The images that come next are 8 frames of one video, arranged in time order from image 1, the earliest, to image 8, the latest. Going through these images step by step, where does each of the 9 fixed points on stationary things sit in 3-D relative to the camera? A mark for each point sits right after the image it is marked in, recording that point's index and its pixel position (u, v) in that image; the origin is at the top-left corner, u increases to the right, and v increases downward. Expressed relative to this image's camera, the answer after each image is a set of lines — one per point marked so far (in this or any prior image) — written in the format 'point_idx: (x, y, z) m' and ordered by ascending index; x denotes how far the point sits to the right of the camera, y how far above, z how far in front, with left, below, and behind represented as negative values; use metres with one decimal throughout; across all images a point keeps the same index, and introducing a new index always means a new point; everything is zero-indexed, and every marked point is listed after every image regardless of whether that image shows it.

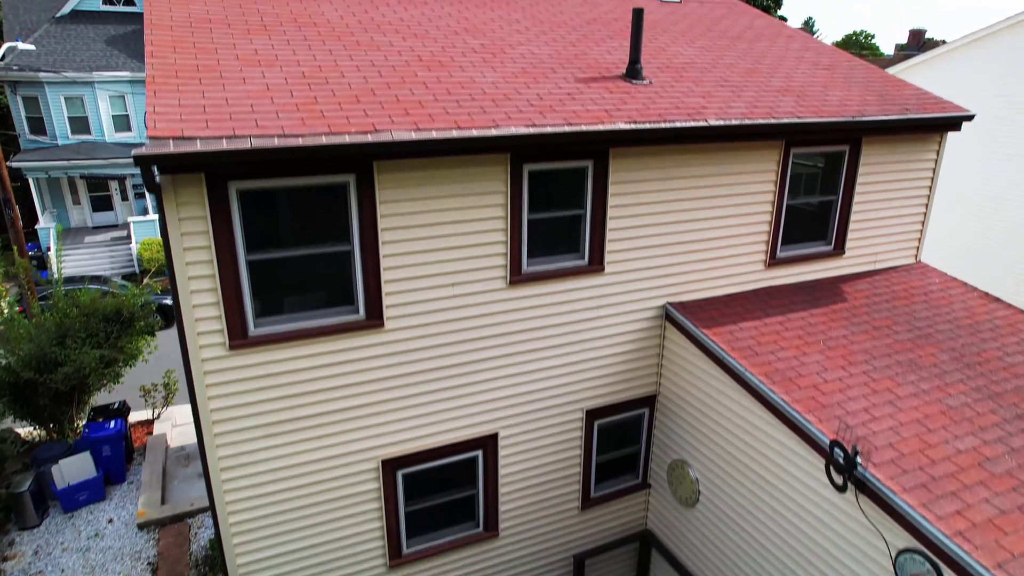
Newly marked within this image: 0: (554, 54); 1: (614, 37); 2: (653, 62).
0: (+0.4, +2.4, +7.0) m
1: (+1.2, +2.9, +7.9) m
2: (+1.5, +2.4, +7.2) m
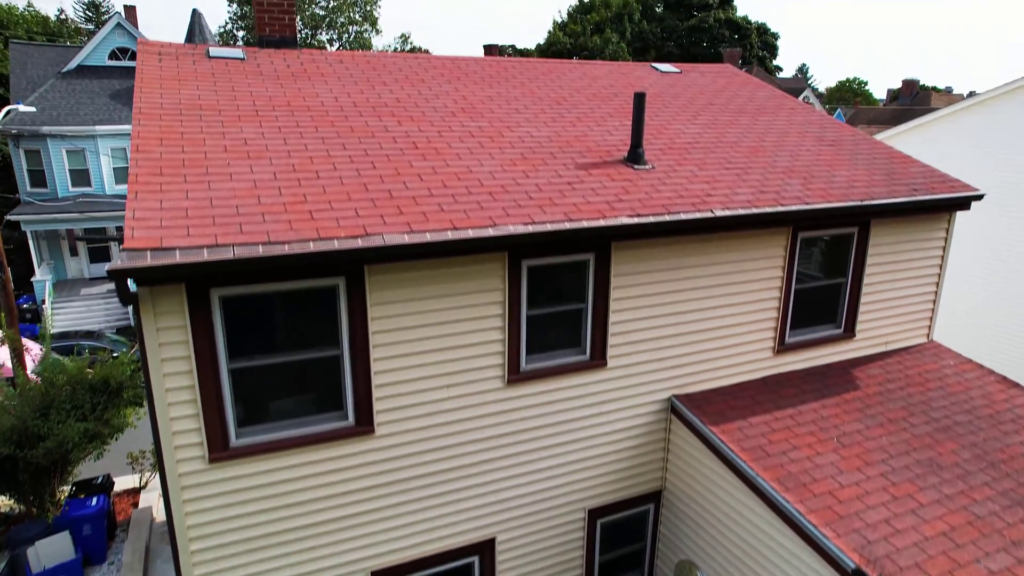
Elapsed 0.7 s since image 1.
0: (+0.4, +1.5, +6.9) m
1: (+1.2, +2.0, +7.7) m
2: (+1.5, +1.5, +7.1) m
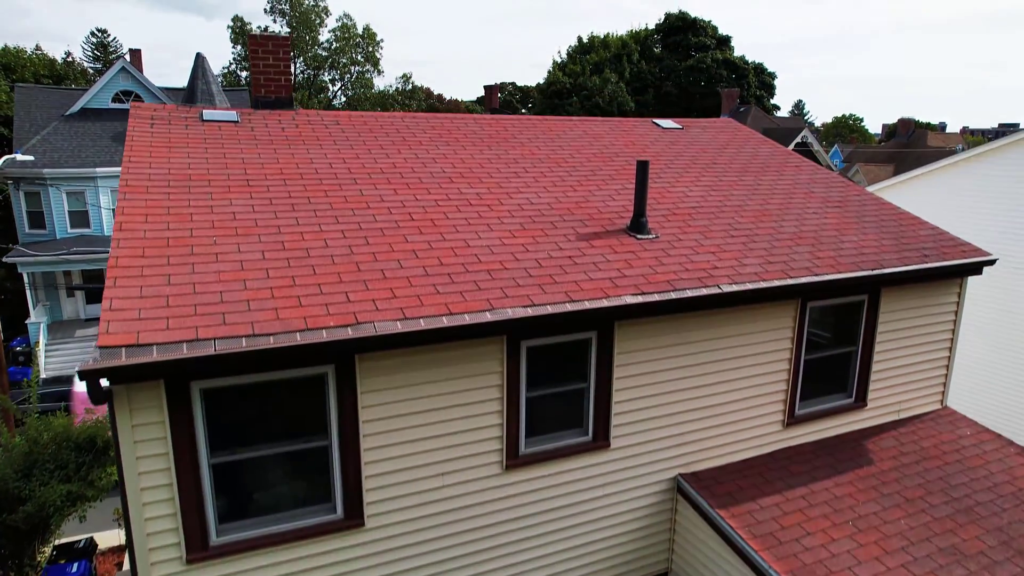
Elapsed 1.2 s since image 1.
0: (+0.4, +0.8, +6.7) m
1: (+1.1, +1.2, +7.6) m
2: (+1.5, +0.8, +6.9) m
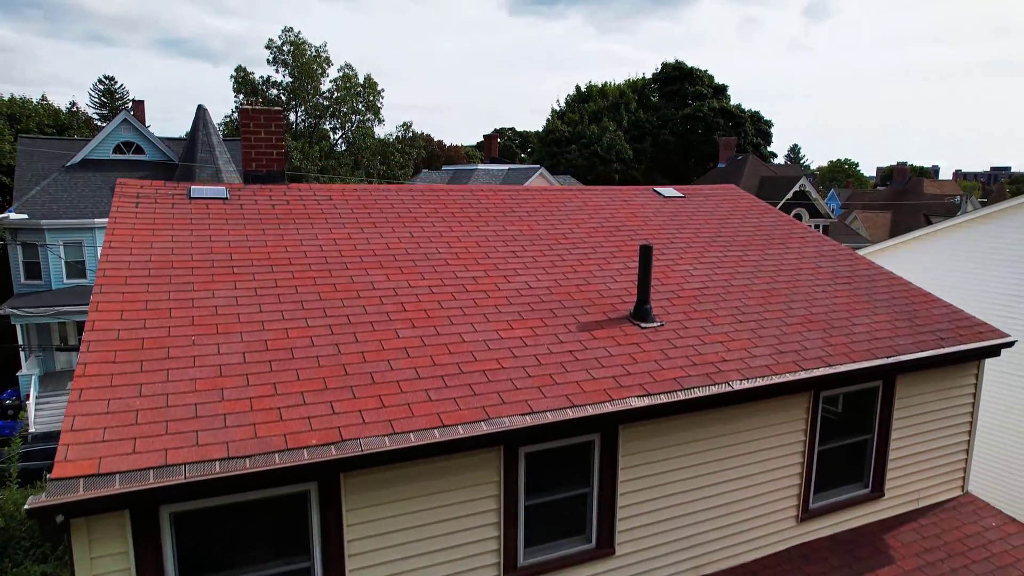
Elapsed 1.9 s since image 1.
0: (+0.4, 0.0, +6.4) m
1: (+1.1, +0.4, +7.3) m
2: (+1.5, 0.0, +6.6) m
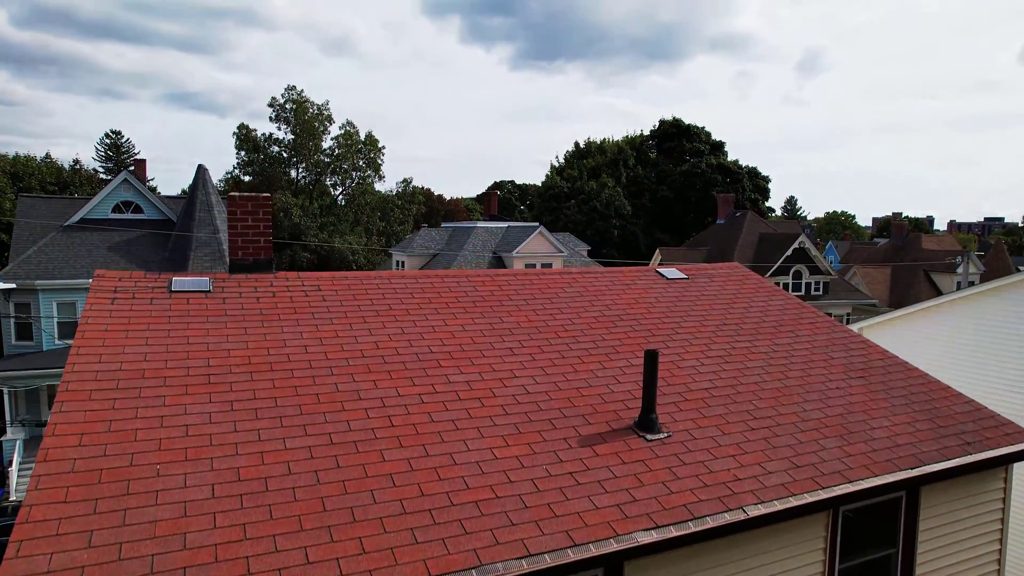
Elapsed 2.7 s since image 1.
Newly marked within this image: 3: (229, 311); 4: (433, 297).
0: (+0.3, -0.9, +6.0) m
1: (+1.1, -0.6, +7.0) m
2: (+1.4, -1.0, +6.2) m
3: (-2.7, -0.2, +6.4) m
4: (-0.9, -0.1, +7.5) m
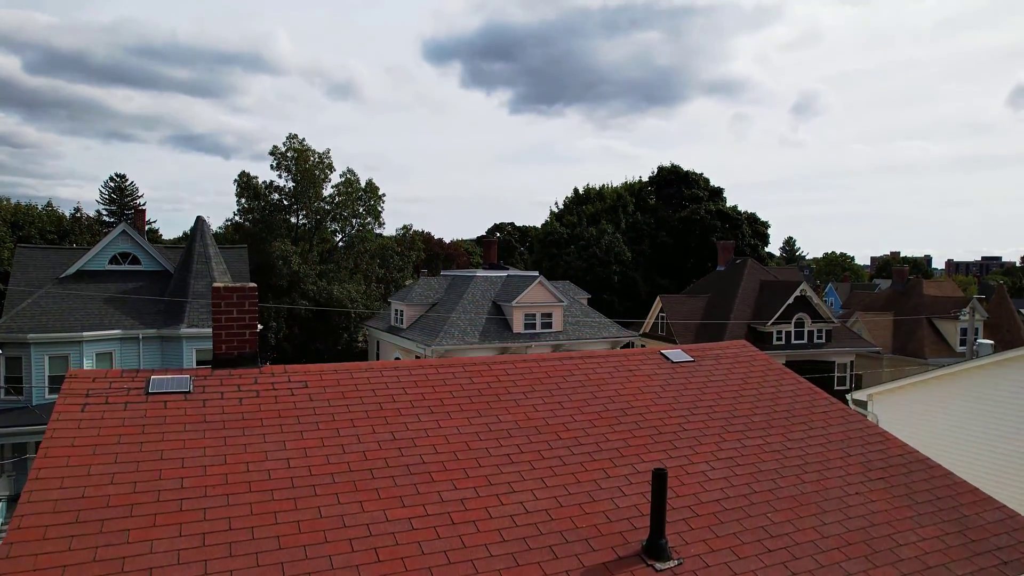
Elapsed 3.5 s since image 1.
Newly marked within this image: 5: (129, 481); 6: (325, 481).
0: (+0.3, -1.8, +5.6) m
1: (+1.1, -1.6, +6.6) m
2: (+1.4, -1.9, +5.8) m
3: (-2.7, -1.1, +6.0) m
4: (-0.9, -1.1, +7.1) m
5: (-2.9, -1.4, +5.1) m
6: (-1.5, -1.5, +5.5) m
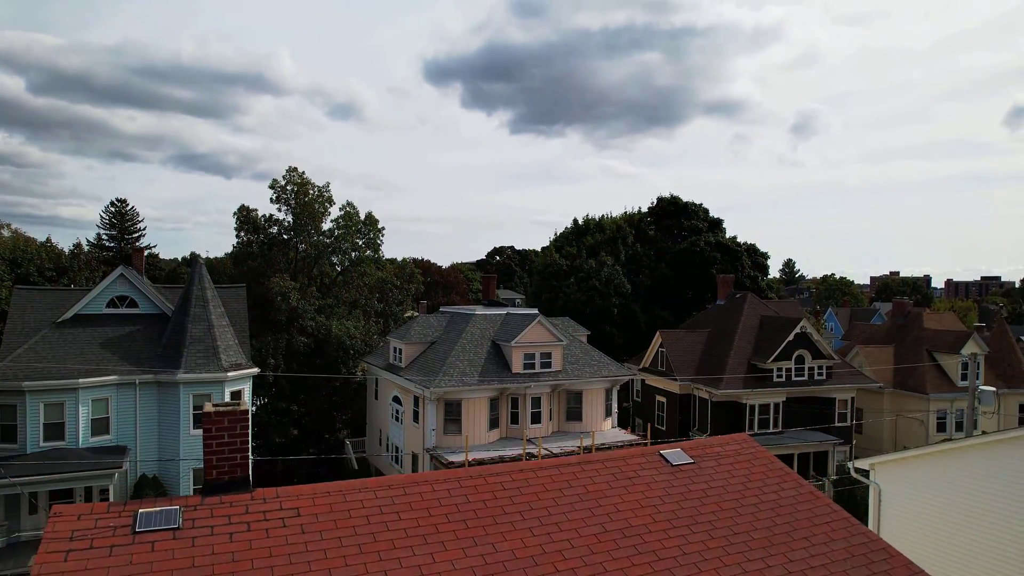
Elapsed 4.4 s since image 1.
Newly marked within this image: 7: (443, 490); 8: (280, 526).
0: (+0.3, -3.0, +5.4) m
1: (+1.0, -2.8, +6.4) m
2: (+1.4, -3.1, +5.6) m
3: (-2.7, -2.4, +5.9) m
4: (-0.9, -2.3, +7.0) m
5: (-2.9, -2.6, +5.0) m
6: (-1.5, -2.7, +5.3) m
7: (-0.8, -2.2, +7.5) m
8: (-2.2, -2.3, +6.5) m
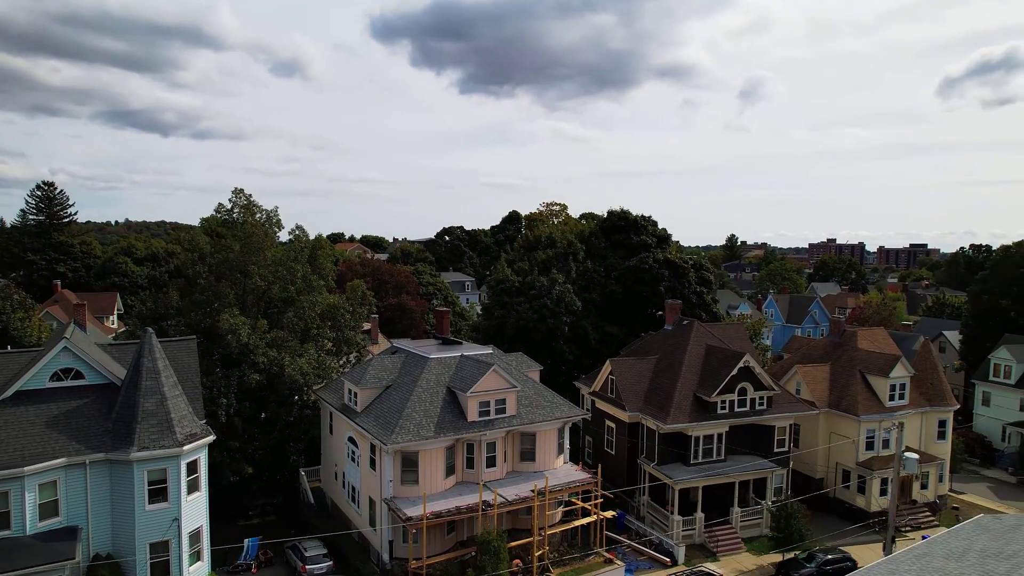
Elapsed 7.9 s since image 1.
0: (+0.2, -7.3, +6.2) m
1: (+0.9, -7.1, +7.2) m
2: (+1.2, -7.4, +6.5) m
3: (-2.9, -6.7, +6.4) m
4: (-1.1, -6.6, +7.6) m
5: (-3.0, -7.0, +5.5) m
6: (-1.6, -7.1, +5.9) m
7: (-1.0, -6.4, +8.1) m
8: (-2.4, -6.6, +7.0) m
